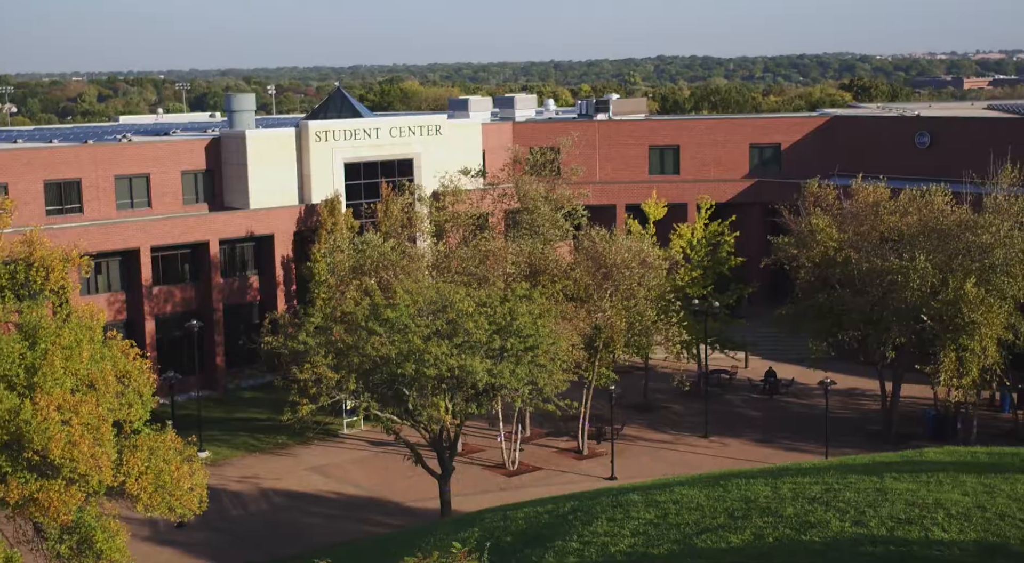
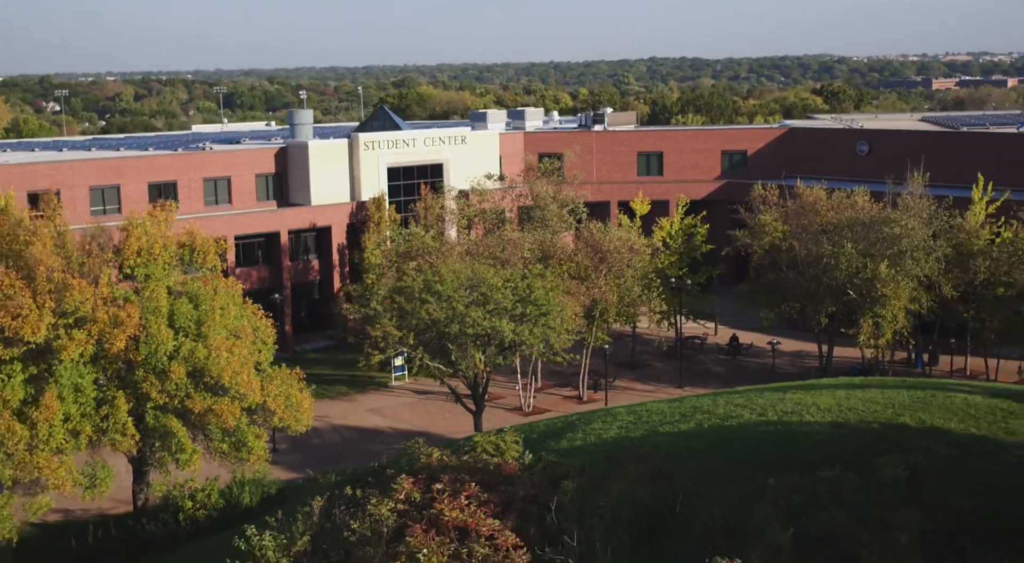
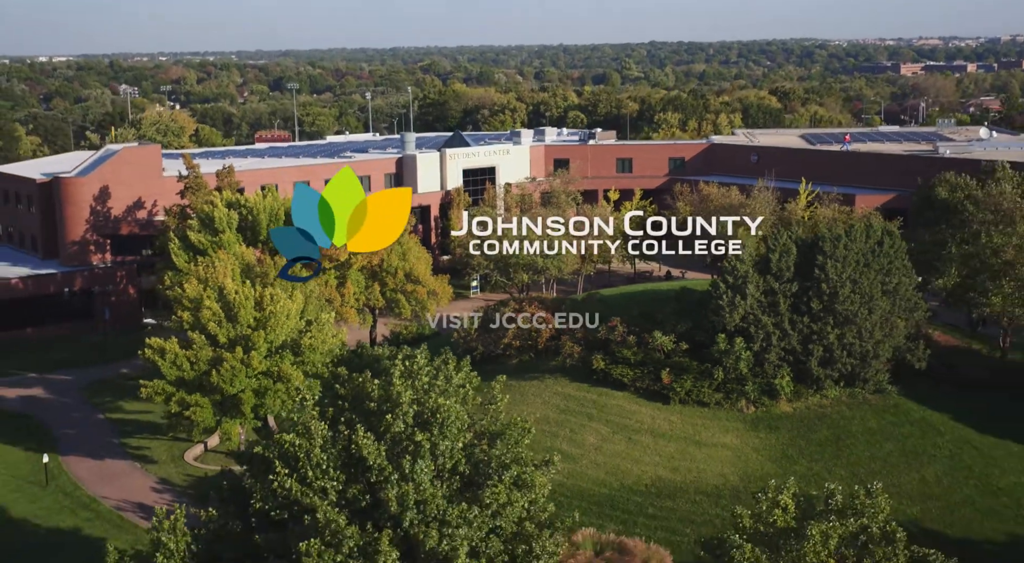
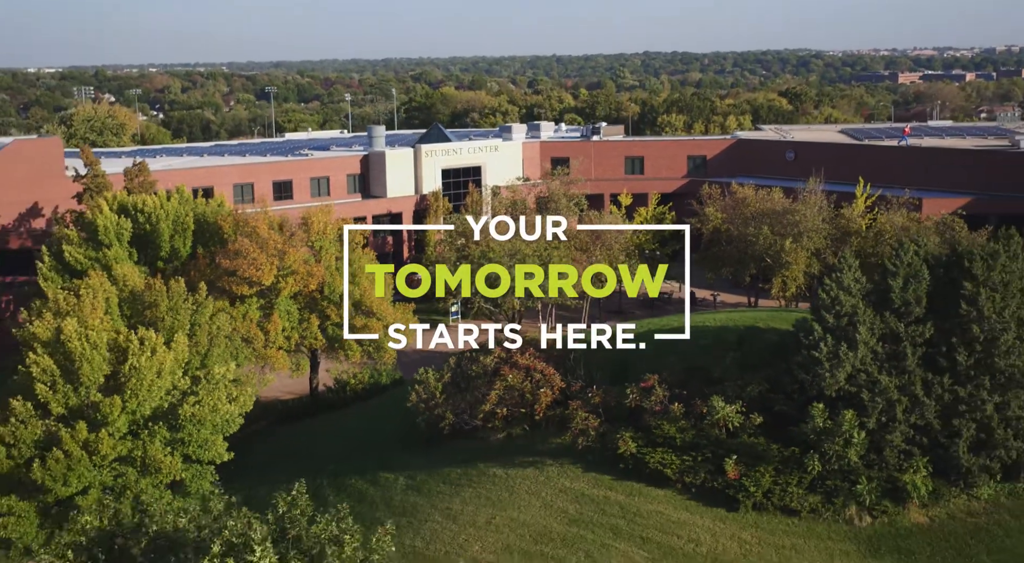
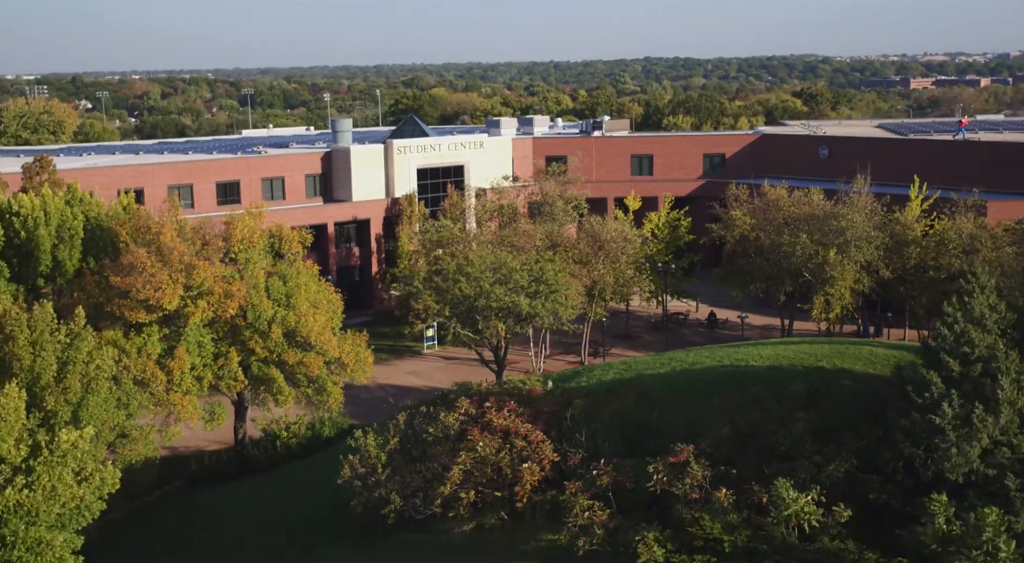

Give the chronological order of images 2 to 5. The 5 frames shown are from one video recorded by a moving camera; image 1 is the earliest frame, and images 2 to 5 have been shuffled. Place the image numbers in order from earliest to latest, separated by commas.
2, 5, 4, 3
